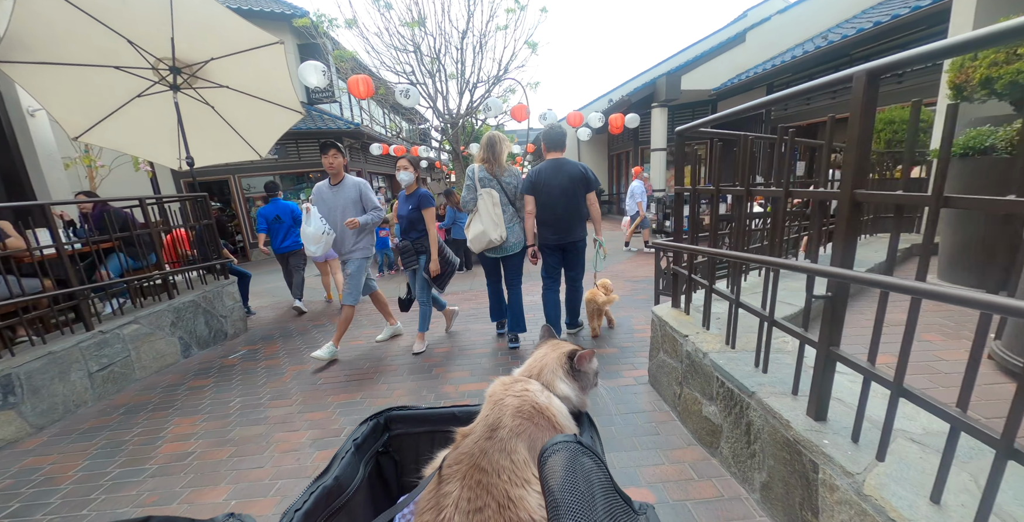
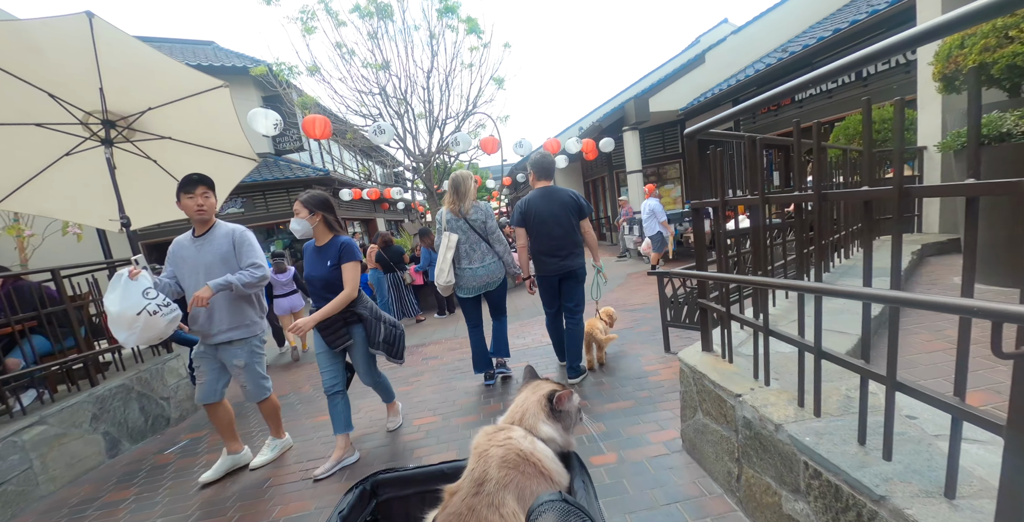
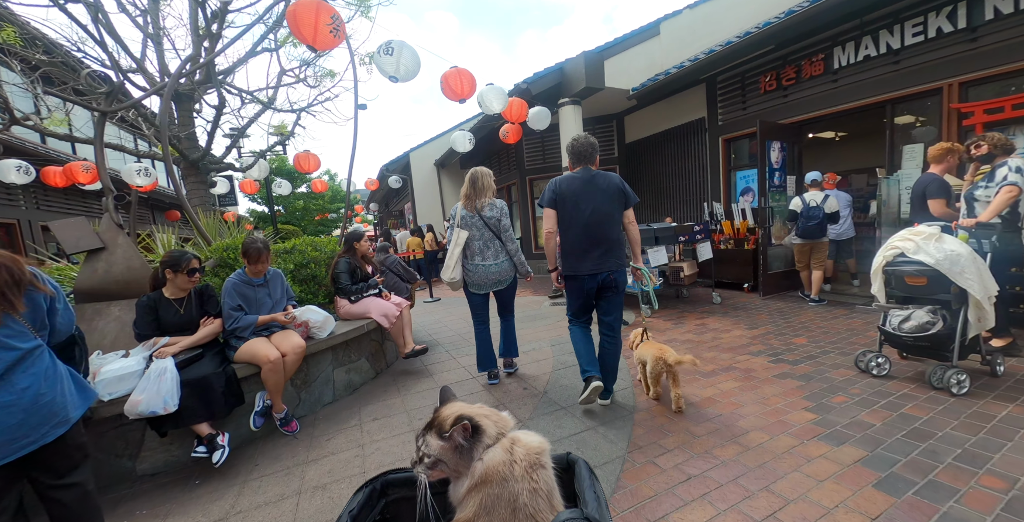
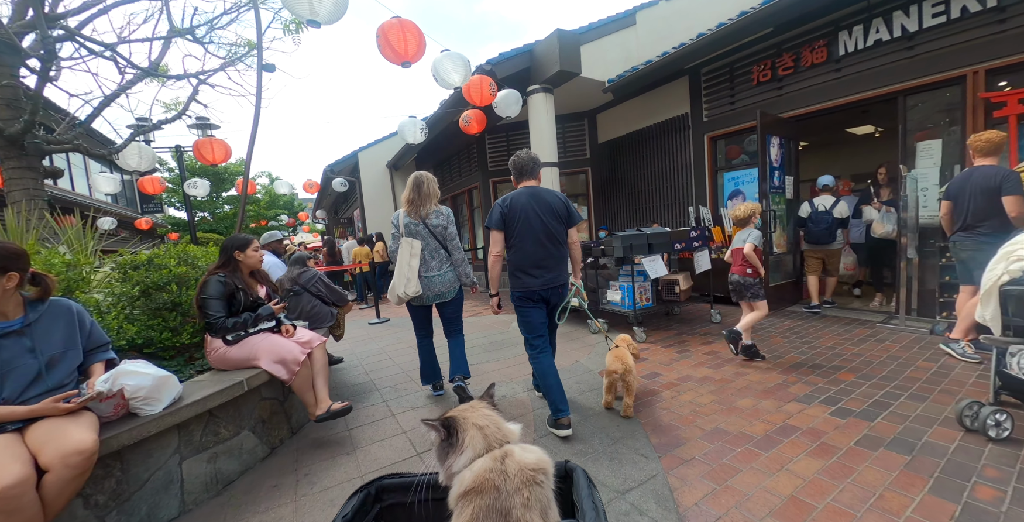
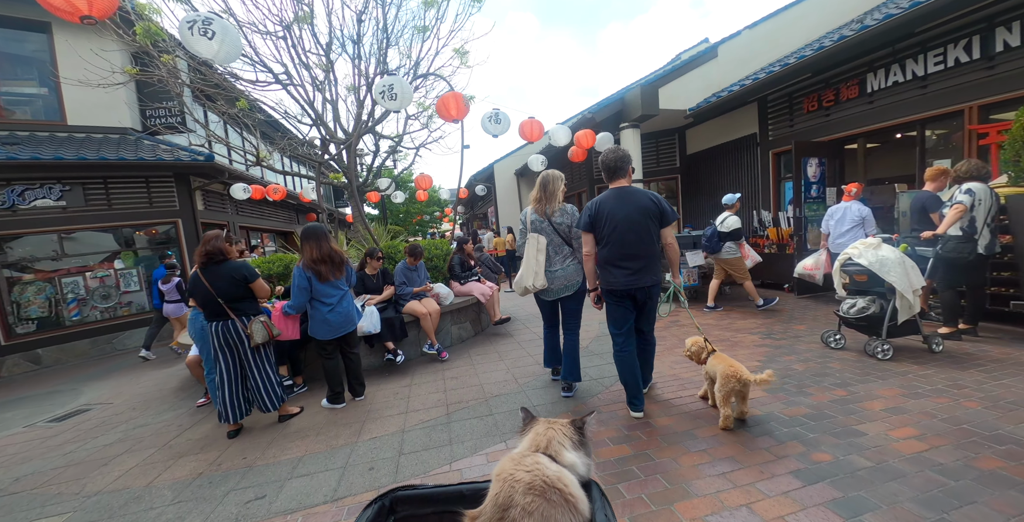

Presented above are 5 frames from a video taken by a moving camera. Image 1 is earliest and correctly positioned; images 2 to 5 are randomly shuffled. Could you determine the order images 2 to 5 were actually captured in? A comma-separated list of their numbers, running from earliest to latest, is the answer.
2, 5, 3, 4
